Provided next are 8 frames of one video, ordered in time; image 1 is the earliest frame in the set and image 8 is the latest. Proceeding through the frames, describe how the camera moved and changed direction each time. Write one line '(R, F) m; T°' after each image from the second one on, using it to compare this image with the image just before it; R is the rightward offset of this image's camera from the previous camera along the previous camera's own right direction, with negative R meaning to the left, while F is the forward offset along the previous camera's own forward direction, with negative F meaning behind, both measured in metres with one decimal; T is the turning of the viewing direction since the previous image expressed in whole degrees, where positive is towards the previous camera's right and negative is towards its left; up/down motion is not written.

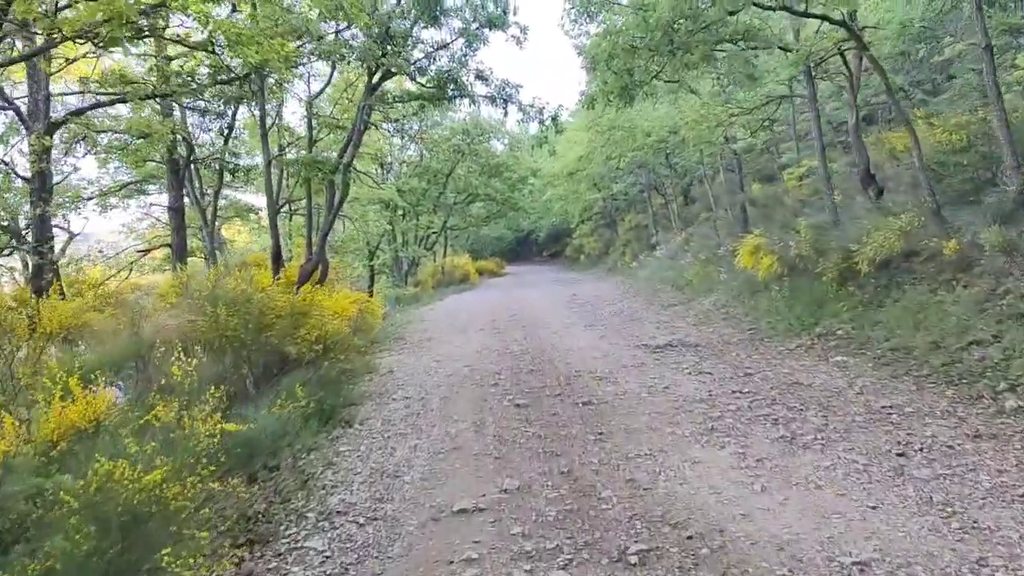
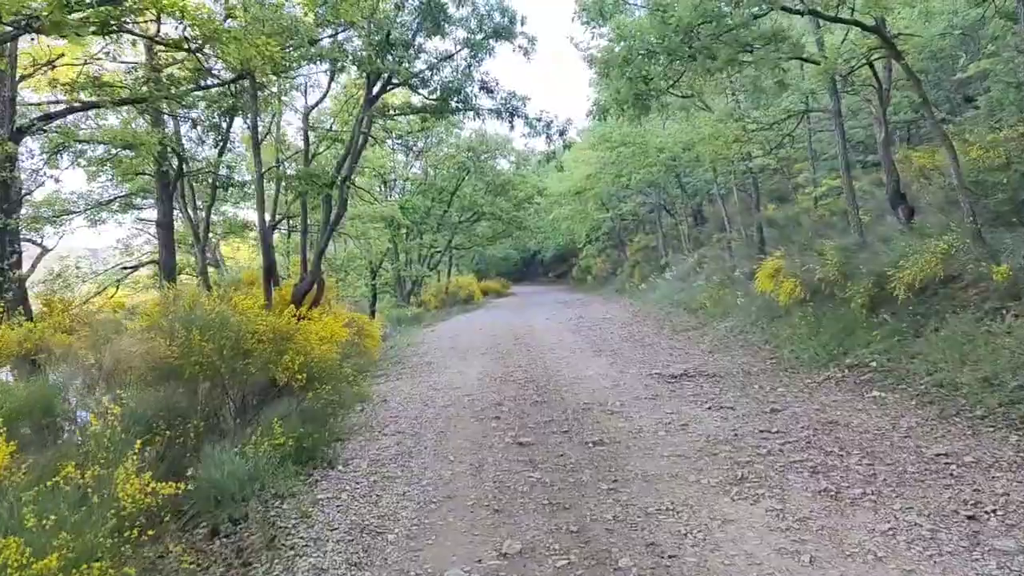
(0.0, +0.6) m; 0°
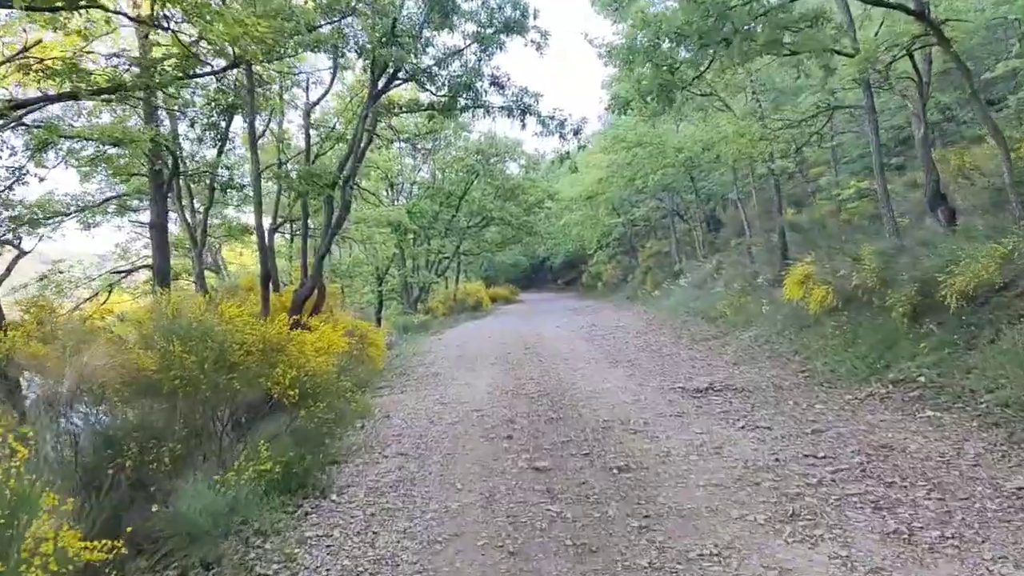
(0.0, +0.6) m; -1°
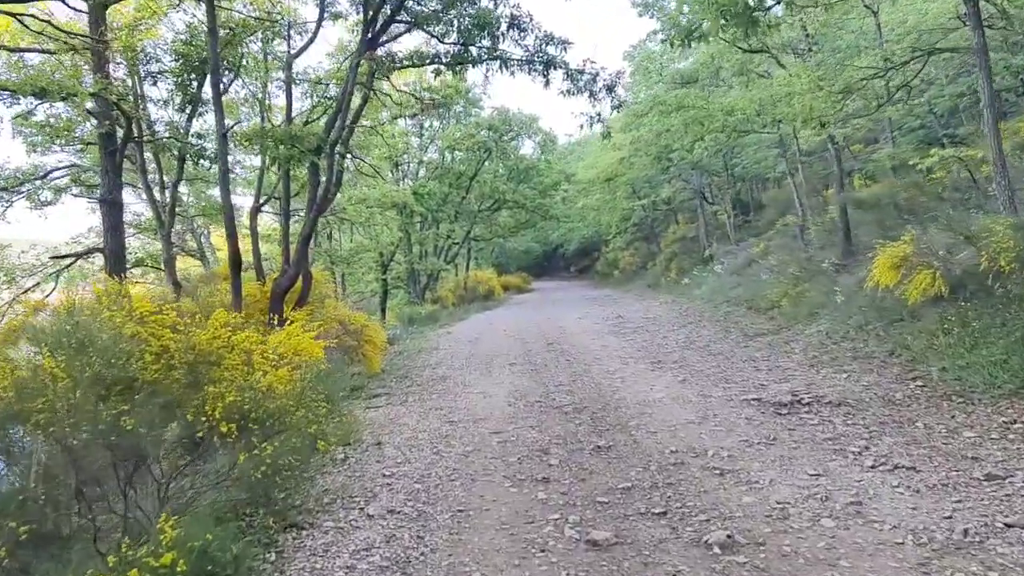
(-0.1, +1.9) m; -1°
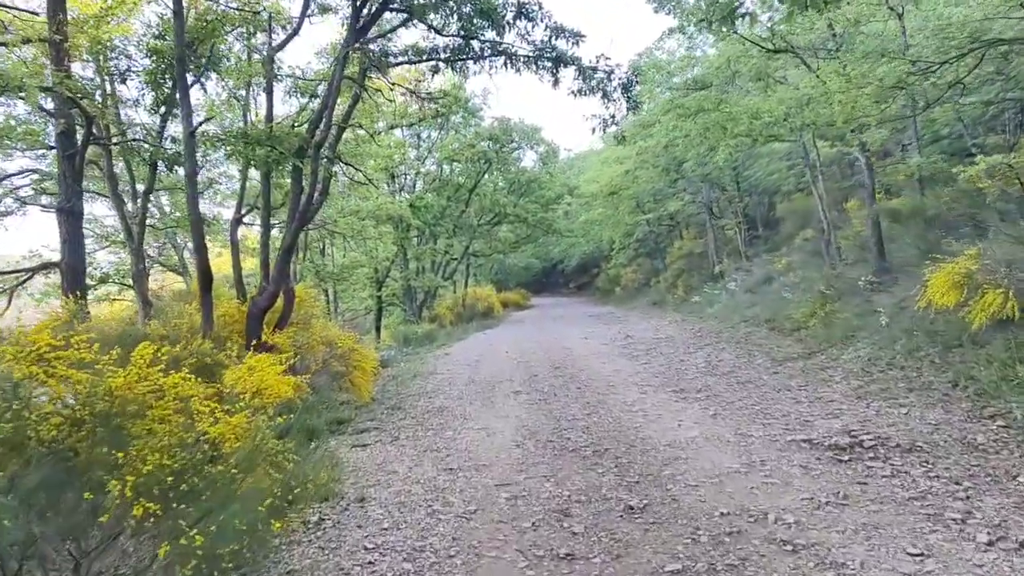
(-0.1, +1.0) m; 0°
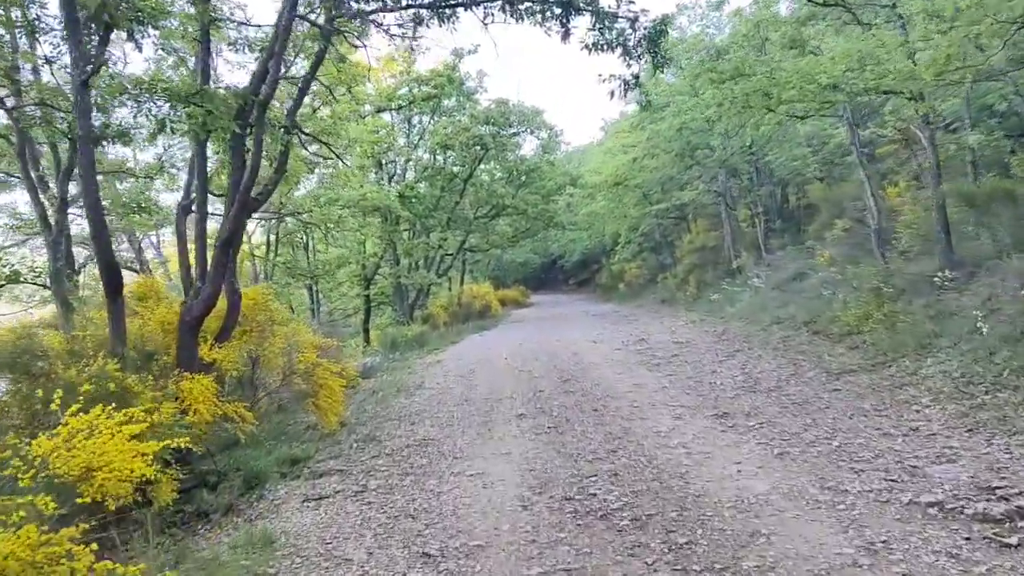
(0.0, +1.7) m; 0°
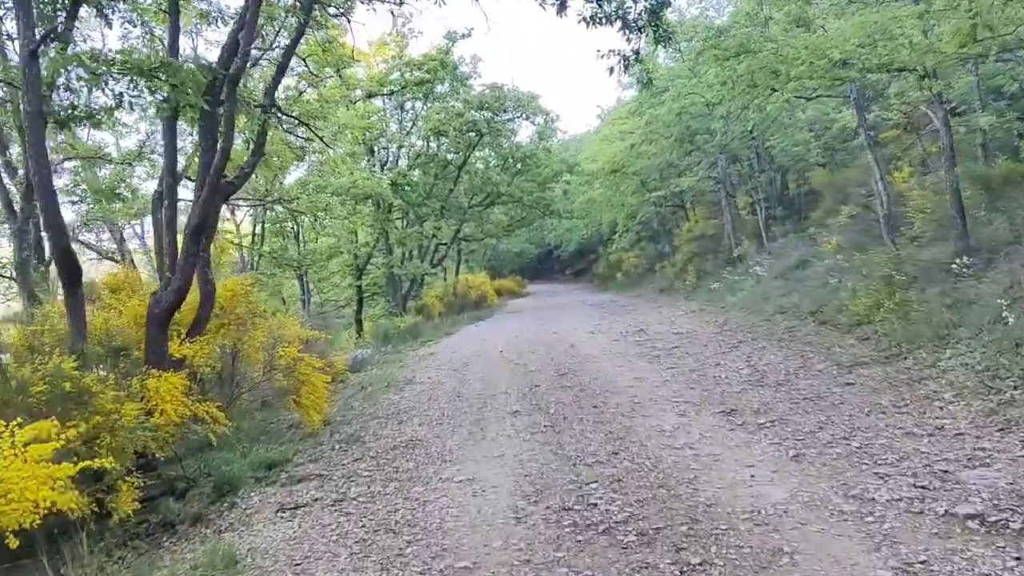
(0.0, +0.4) m; 0°
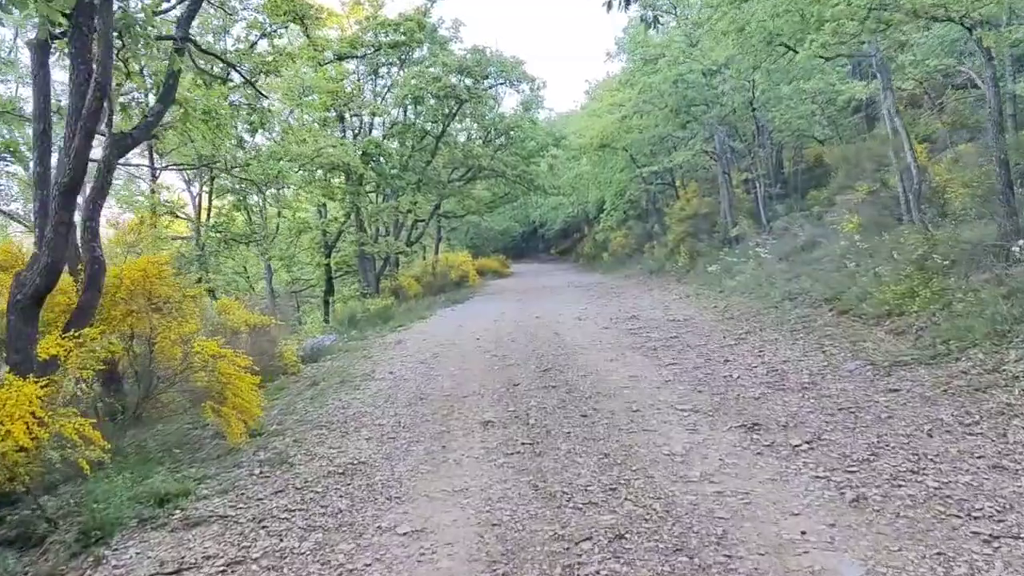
(+0.1, +1.3) m; +1°
